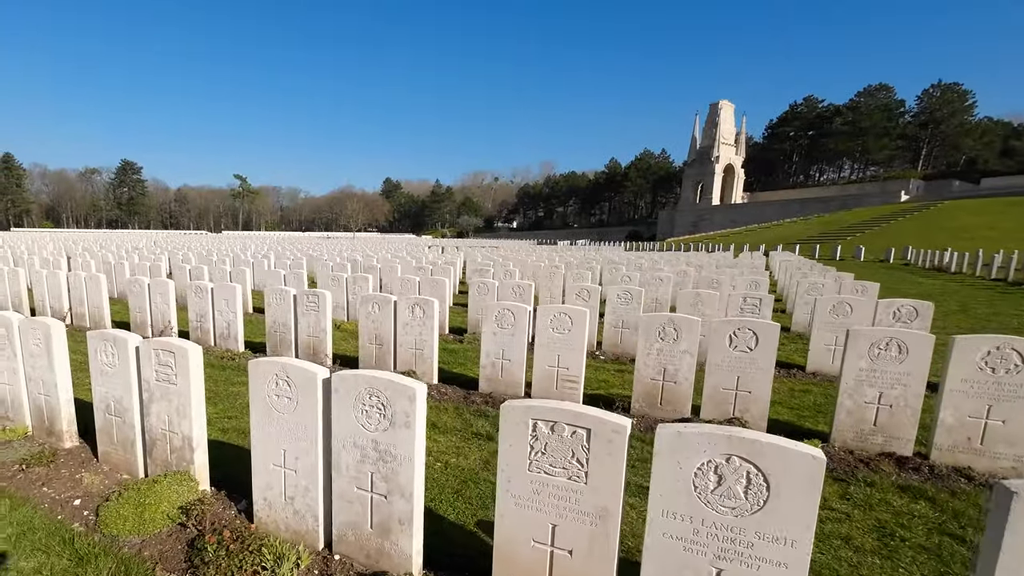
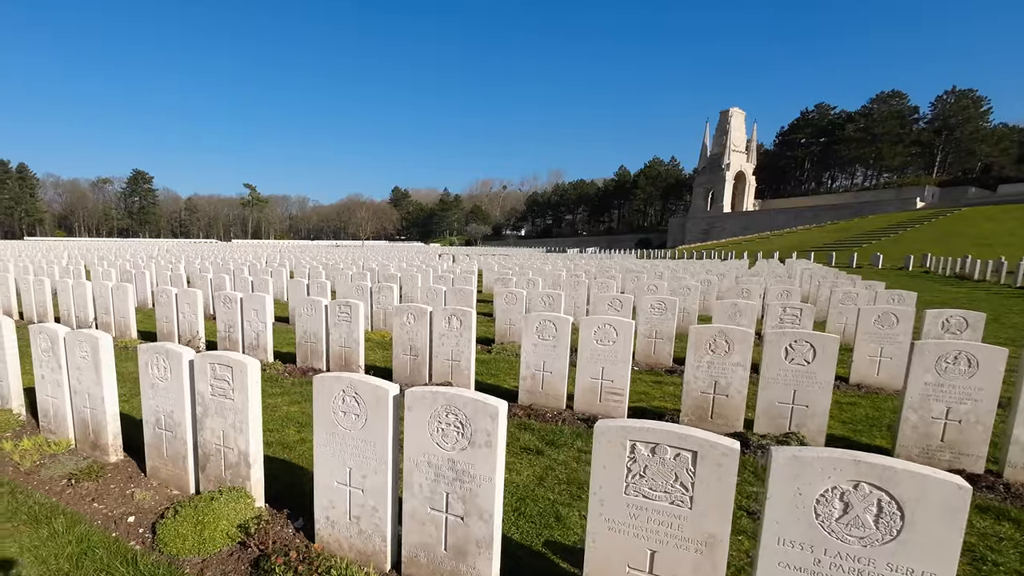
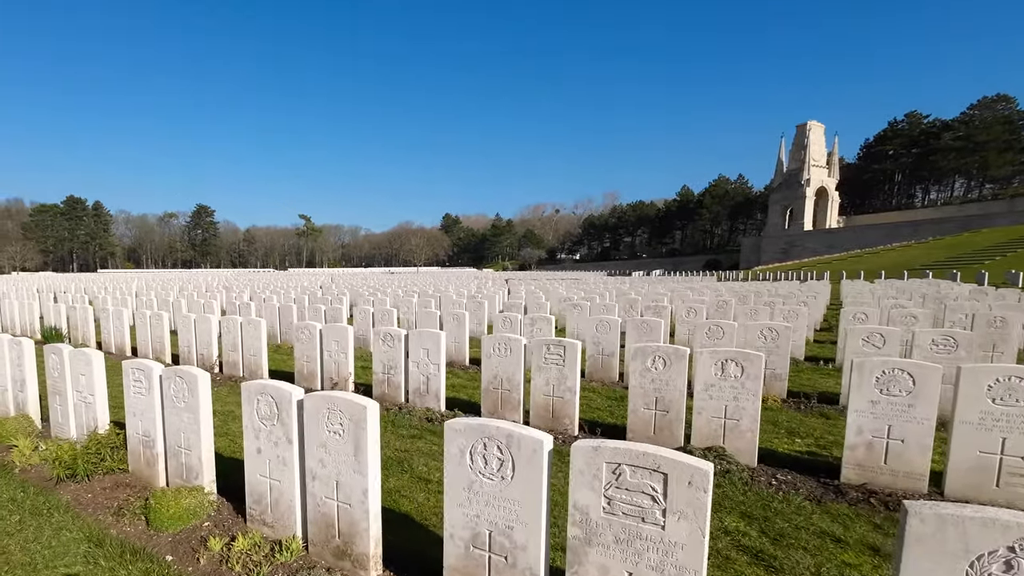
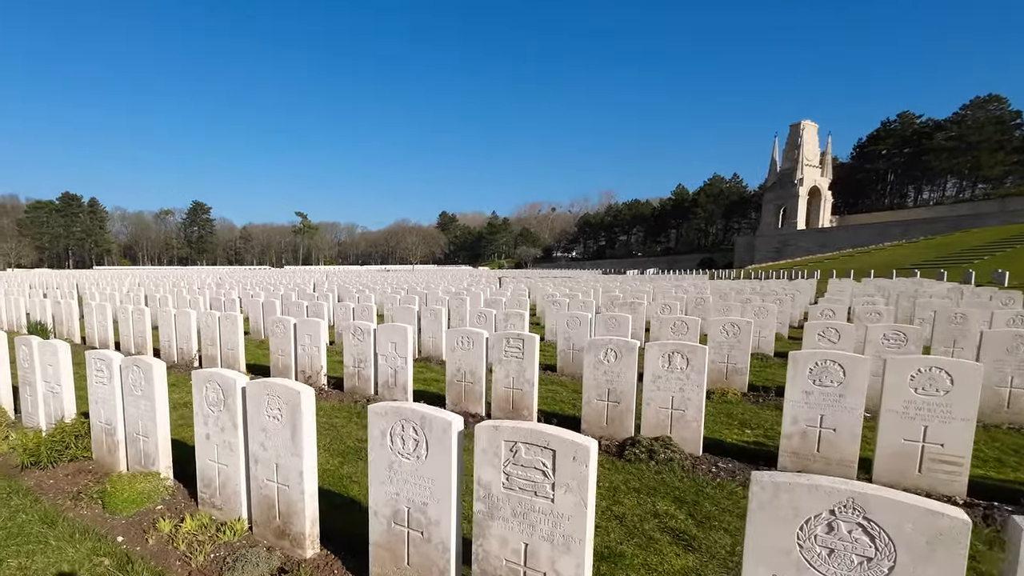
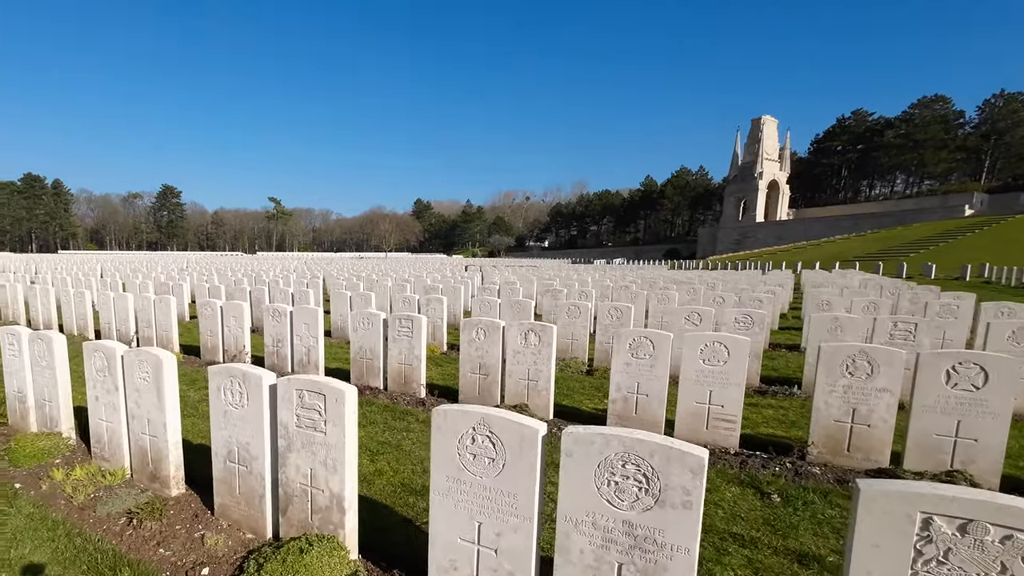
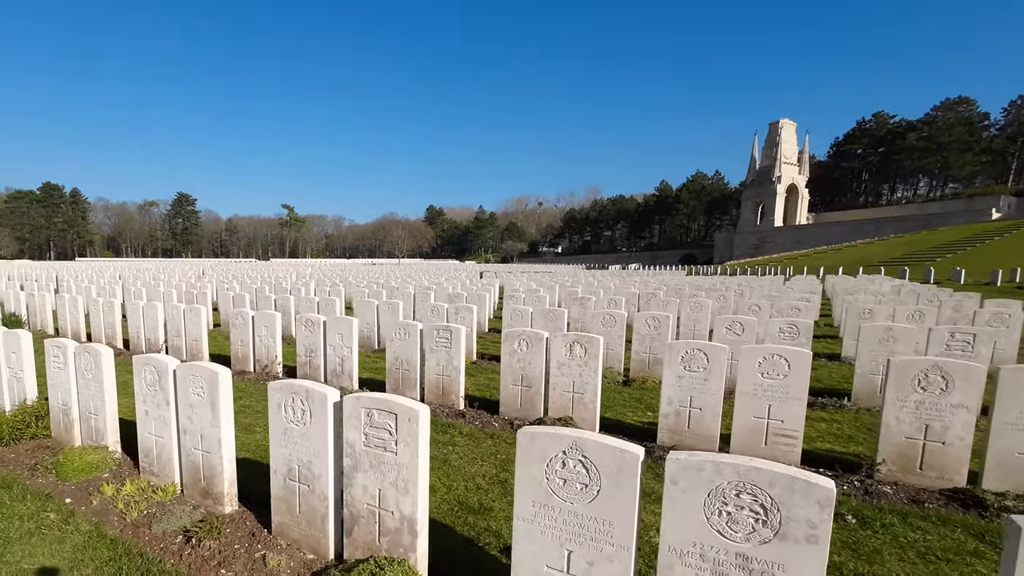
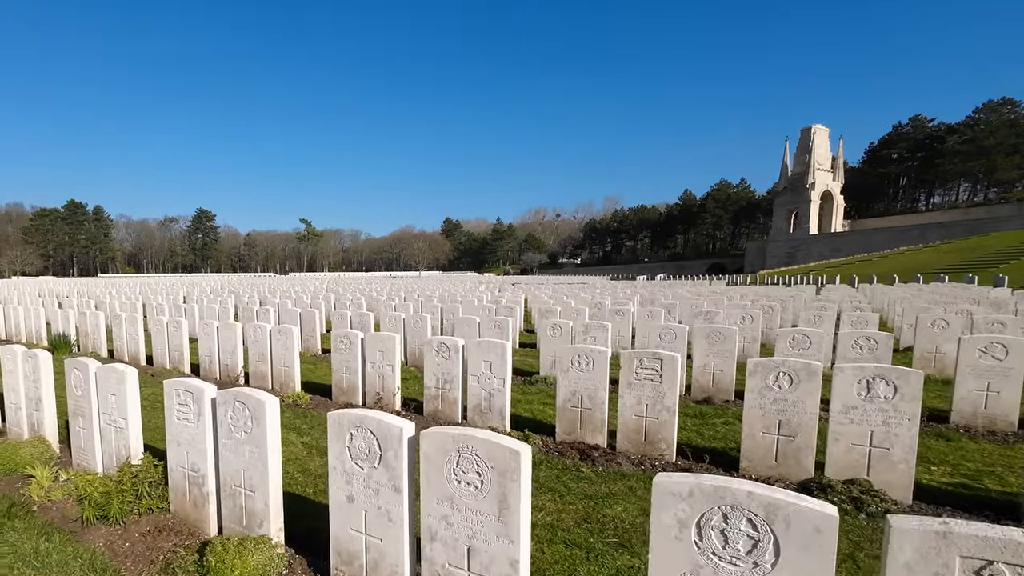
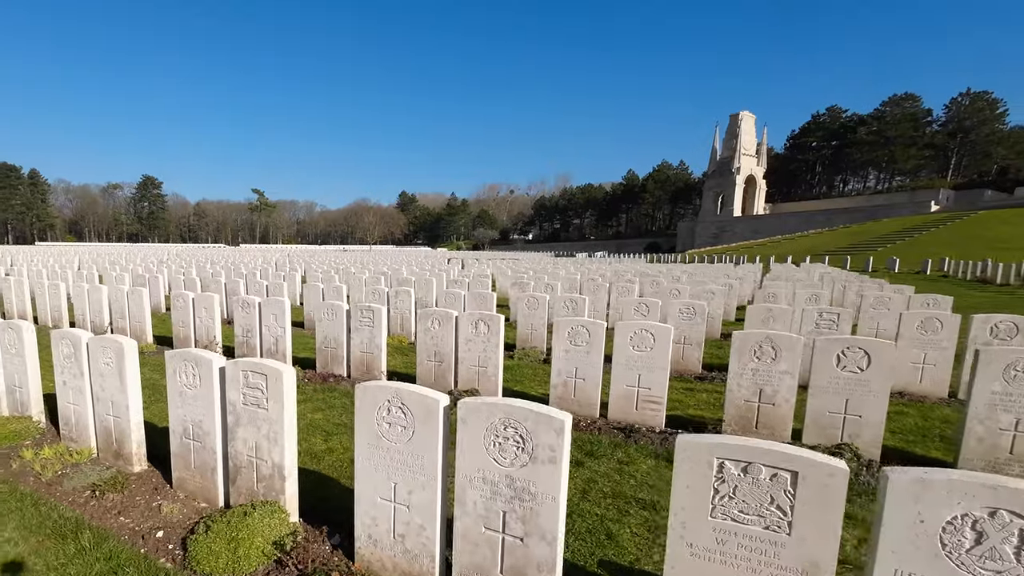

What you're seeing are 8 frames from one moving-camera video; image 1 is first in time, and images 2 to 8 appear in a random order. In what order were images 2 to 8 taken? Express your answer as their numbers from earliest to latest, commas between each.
2, 8, 5, 6, 4, 3, 7
